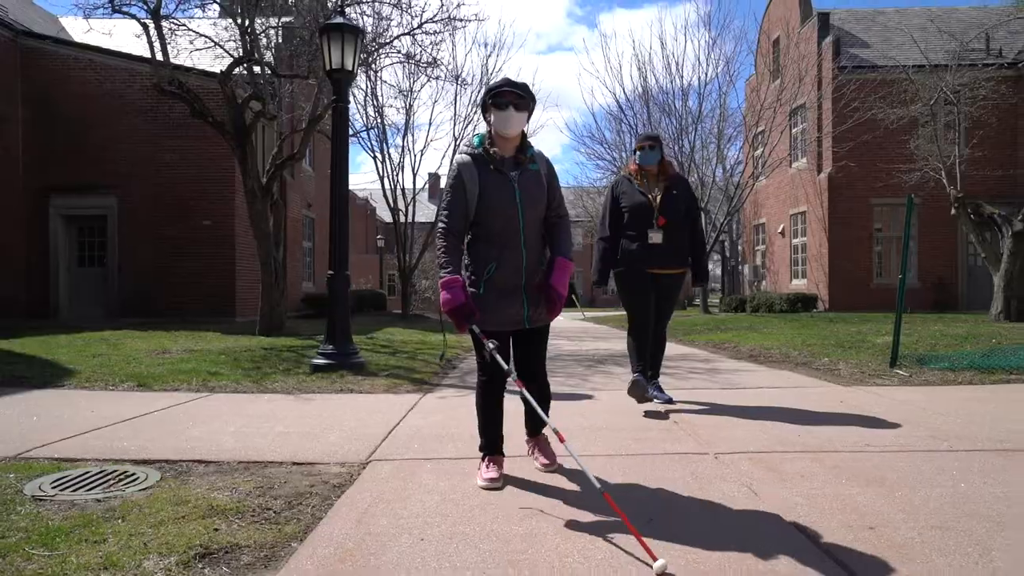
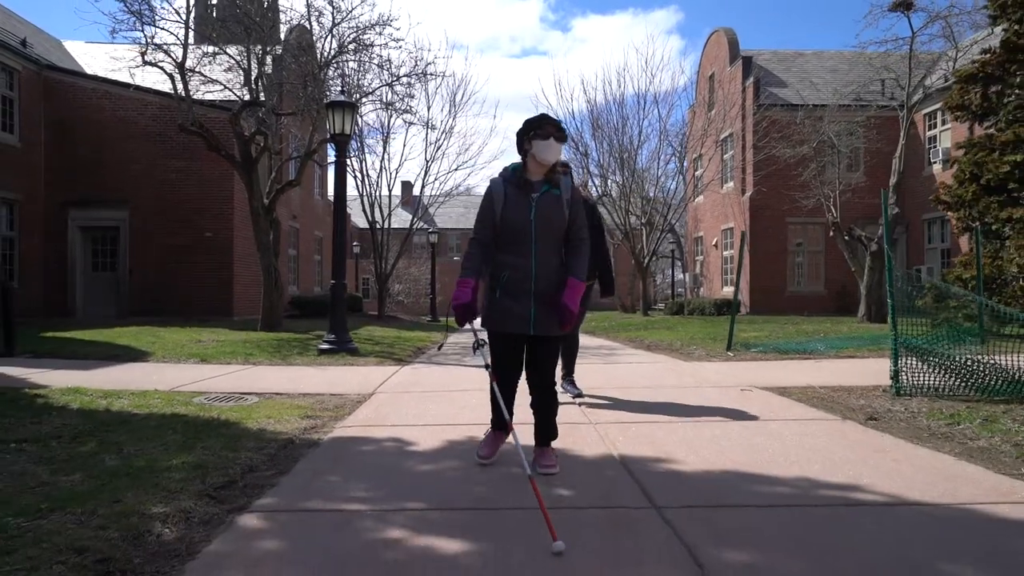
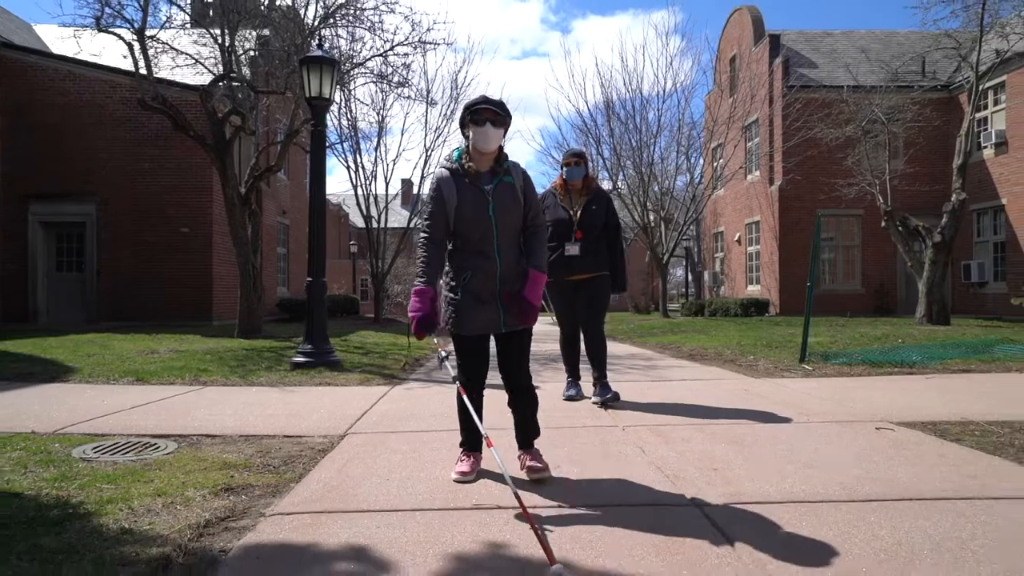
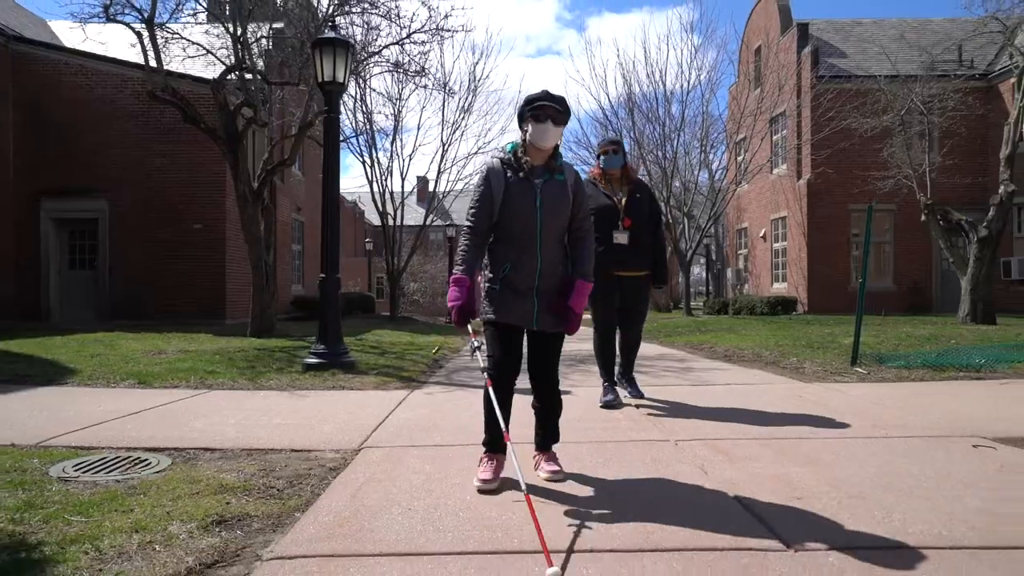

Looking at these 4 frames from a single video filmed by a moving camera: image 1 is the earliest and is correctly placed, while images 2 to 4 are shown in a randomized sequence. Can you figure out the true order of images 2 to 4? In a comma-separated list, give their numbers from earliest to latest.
4, 3, 2
